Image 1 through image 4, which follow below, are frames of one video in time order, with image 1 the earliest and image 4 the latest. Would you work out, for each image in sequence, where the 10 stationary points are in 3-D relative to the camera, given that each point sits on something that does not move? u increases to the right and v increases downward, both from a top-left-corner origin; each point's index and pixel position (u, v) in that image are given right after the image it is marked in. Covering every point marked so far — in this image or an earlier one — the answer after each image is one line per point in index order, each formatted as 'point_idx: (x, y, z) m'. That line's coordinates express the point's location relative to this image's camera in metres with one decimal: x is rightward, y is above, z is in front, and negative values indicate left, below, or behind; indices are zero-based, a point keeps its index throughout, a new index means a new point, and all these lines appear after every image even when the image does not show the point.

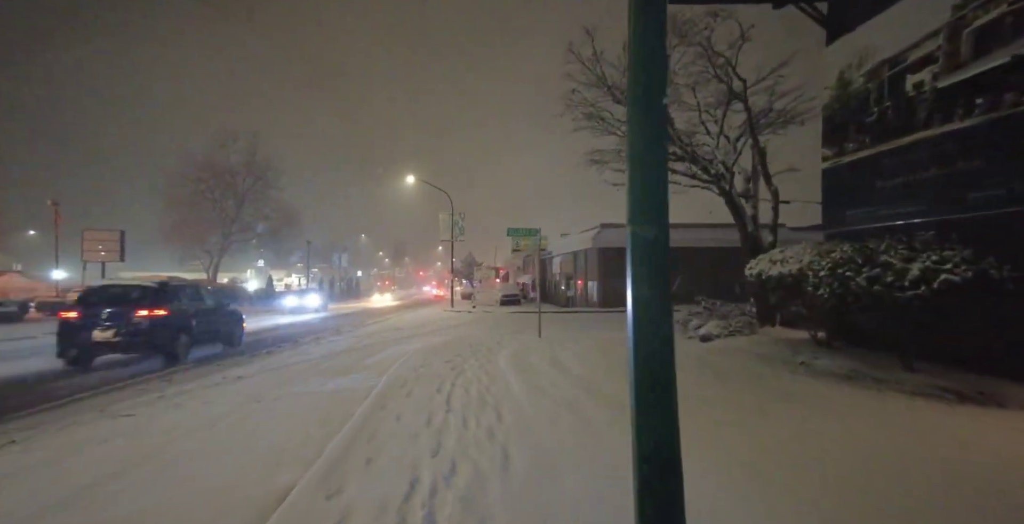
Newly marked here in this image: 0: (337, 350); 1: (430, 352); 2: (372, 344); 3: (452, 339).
0: (-6.4, -3.2, +17.1) m
1: (-2.7, -3.0, +15.3) m
2: (-5.8, -3.4, +19.4) m
3: (-2.6, -3.3, +20.1) m
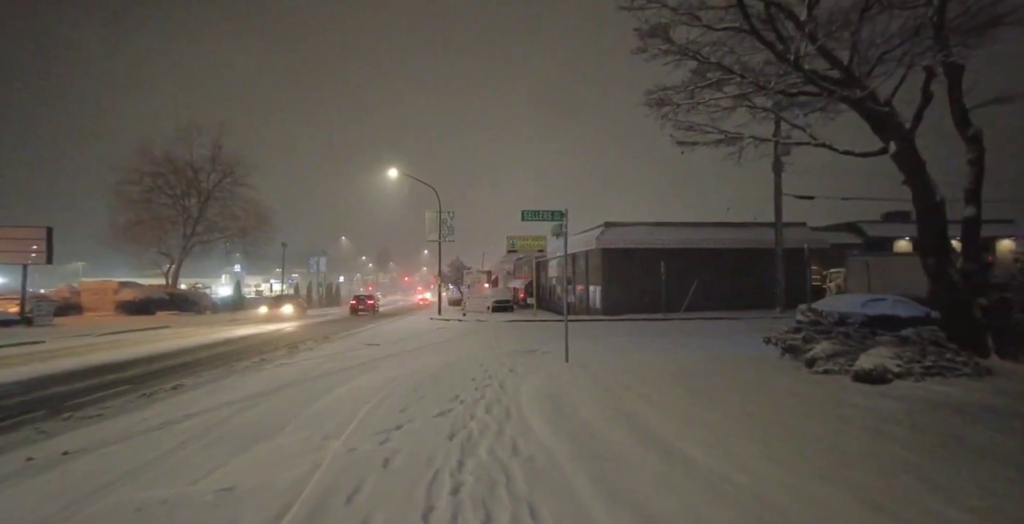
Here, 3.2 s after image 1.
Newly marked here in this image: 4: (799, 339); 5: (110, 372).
0: (-6.0, -3.1, +12.2) m
1: (-2.2, -2.8, +10.6) m
2: (-5.5, -3.3, +14.5) m
3: (-2.3, -3.3, +15.3) m
4: (+6.0, -1.6, +9.8) m
5: (-13.9, -3.8, +16.1) m
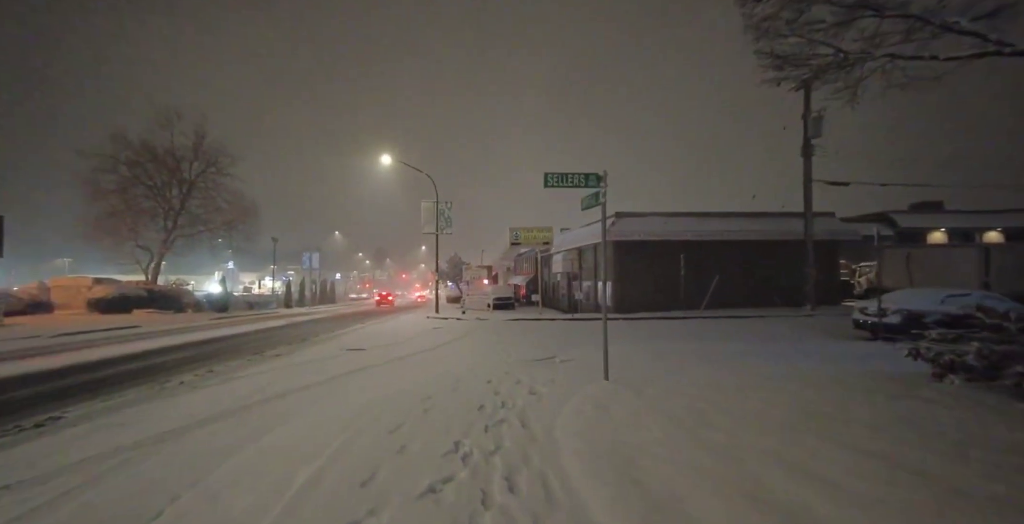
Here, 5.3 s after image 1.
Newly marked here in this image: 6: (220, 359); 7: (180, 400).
0: (-5.6, -2.8, +8.9) m
1: (-1.8, -2.5, +7.2) m
2: (-5.1, -3.0, +11.2) m
3: (-1.9, -2.9, +12.0) m
4: (+6.4, -1.3, +6.5) m
5: (-13.5, -3.4, +12.7) m
6: (-10.7, -3.6, +17.0) m
7: (-6.6, -2.8, +9.3) m
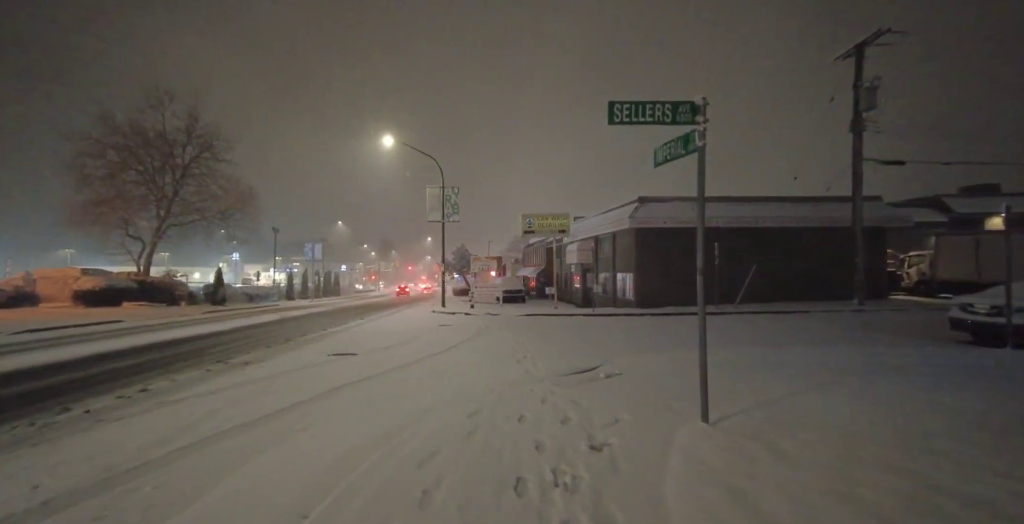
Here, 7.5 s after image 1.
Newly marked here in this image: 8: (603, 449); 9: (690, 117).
0: (-5.0, -2.5, +5.8) m
1: (-1.2, -2.2, +4.1) m
2: (-4.5, -2.7, +8.1) m
3: (-1.3, -2.5, +8.9) m
4: (+7.0, -1.0, +3.2) m
5: (-12.9, -3.1, +9.8) m
6: (-10.0, -3.1, +14.0) m
7: (-6.0, -2.5, +6.2) m
8: (+1.0, -2.1, +5.3) m
9: (+2.2, +1.8, +5.8) m
